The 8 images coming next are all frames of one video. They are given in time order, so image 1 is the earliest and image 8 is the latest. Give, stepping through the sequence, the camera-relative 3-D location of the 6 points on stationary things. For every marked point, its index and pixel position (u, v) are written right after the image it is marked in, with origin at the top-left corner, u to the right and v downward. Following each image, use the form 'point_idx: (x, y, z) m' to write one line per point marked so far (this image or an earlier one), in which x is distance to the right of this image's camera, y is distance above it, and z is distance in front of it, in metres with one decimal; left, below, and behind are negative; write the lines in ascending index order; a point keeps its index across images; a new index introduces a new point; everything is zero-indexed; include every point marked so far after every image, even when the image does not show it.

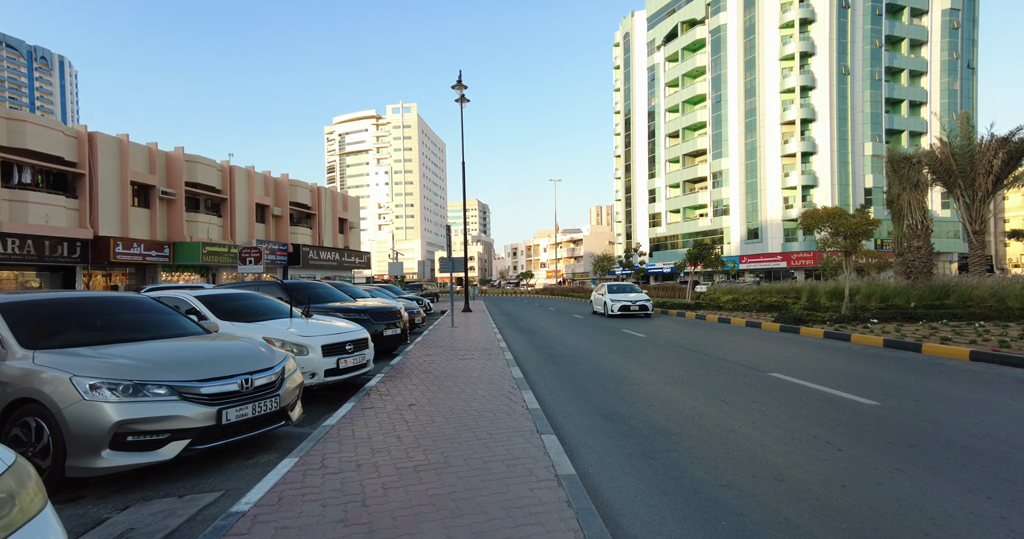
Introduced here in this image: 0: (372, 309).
0: (-2.9, -0.8, +10.3) m
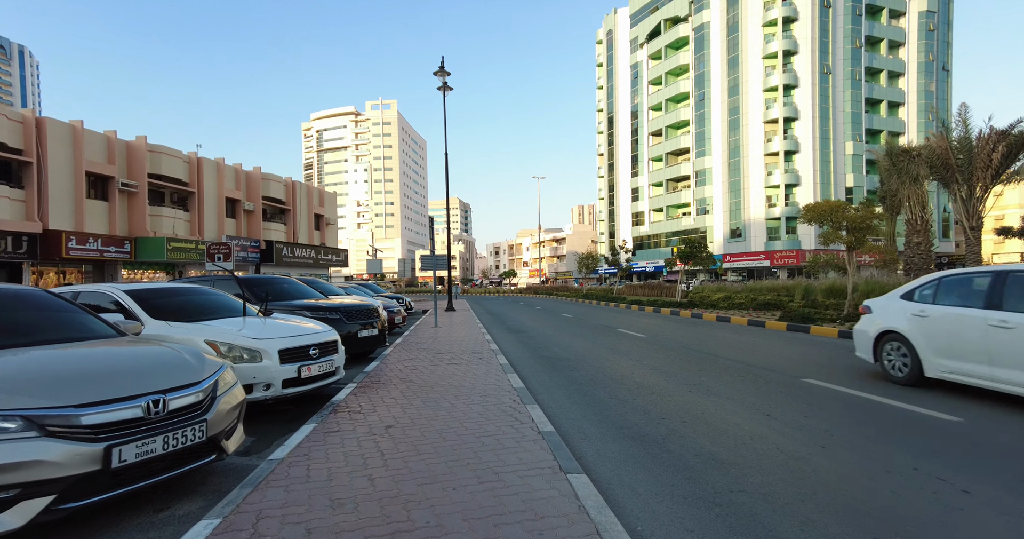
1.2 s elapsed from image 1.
0: (-3.1, -0.7, +9.0) m
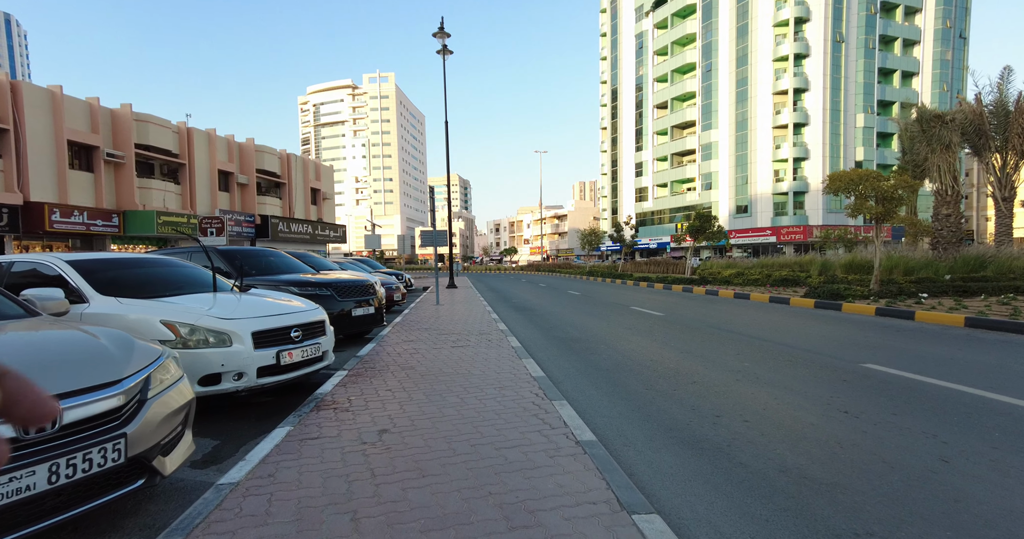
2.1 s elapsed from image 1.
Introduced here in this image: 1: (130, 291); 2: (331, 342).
0: (-2.9, -0.2, +8.1) m
1: (-3.9, -0.2, +5.0) m
2: (-2.0, -0.8, +5.5) m
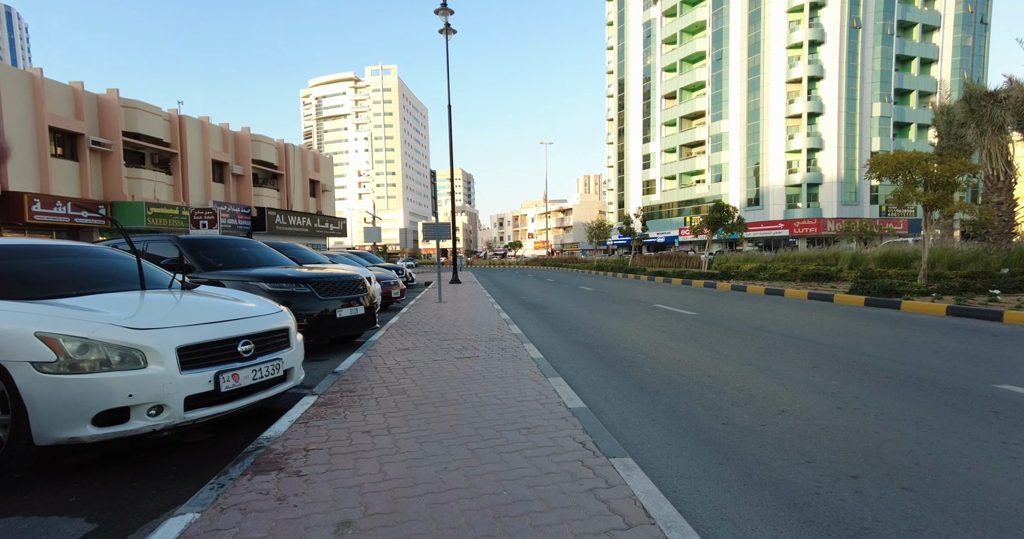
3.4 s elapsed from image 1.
0: (-2.7, -0.1, +6.8) m
1: (-3.7, -0.1, +3.7) m
2: (-1.8, -0.7, +4.2) m
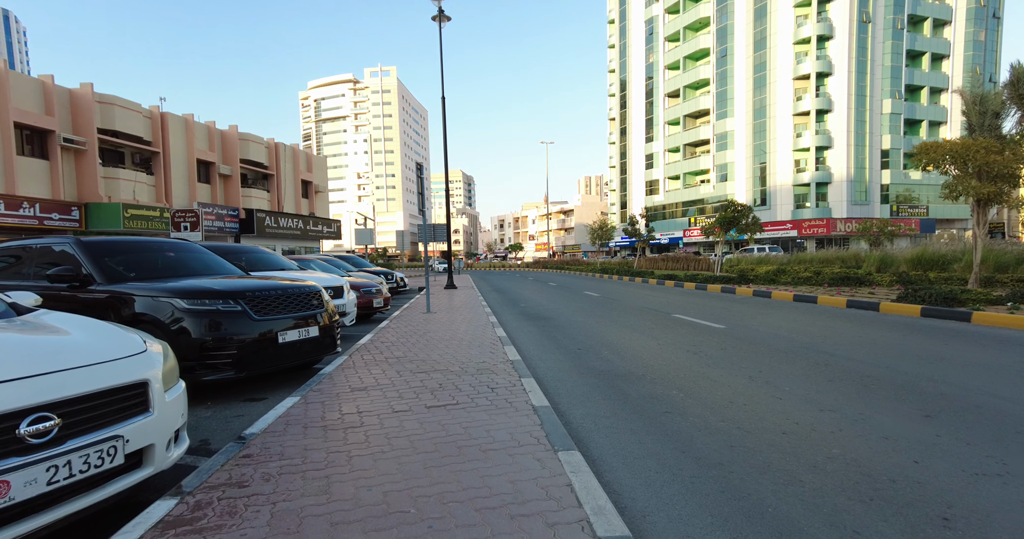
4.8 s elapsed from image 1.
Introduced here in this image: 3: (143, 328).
0: (-2.7, -0.2, +5.3) m
1: (-3.7, -0.3, +2.2) m
2: (-1.9, -0.8, +2.7) m
3: (-3.6, -0.6, +4.8) m
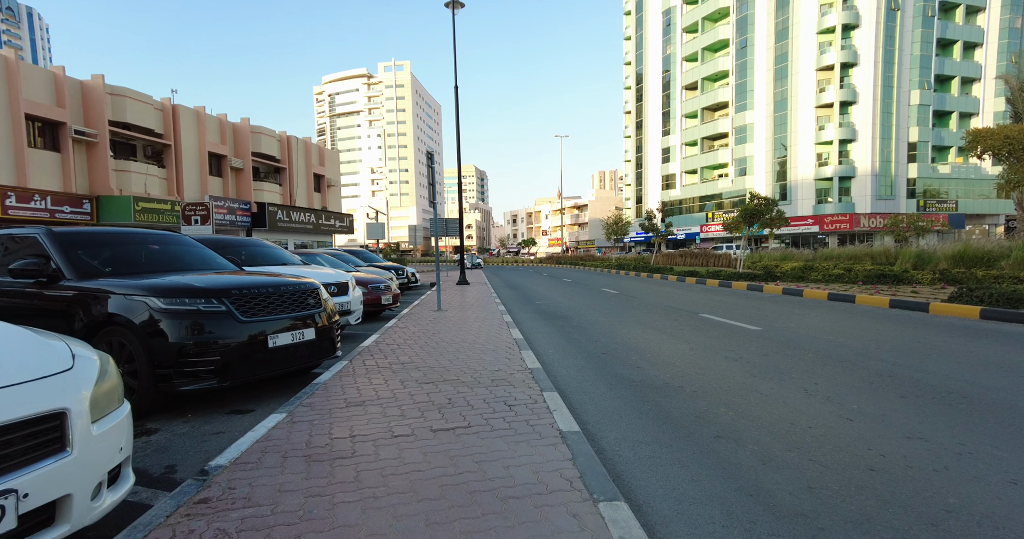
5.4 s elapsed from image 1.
0: (-2.5, -0.2, +4.7) m
1: (-3.6, -0.2, +1.6) m
2: (-1.8, -0.8, +2.1) m
3: (-3.4, -0.5, +4.2) m
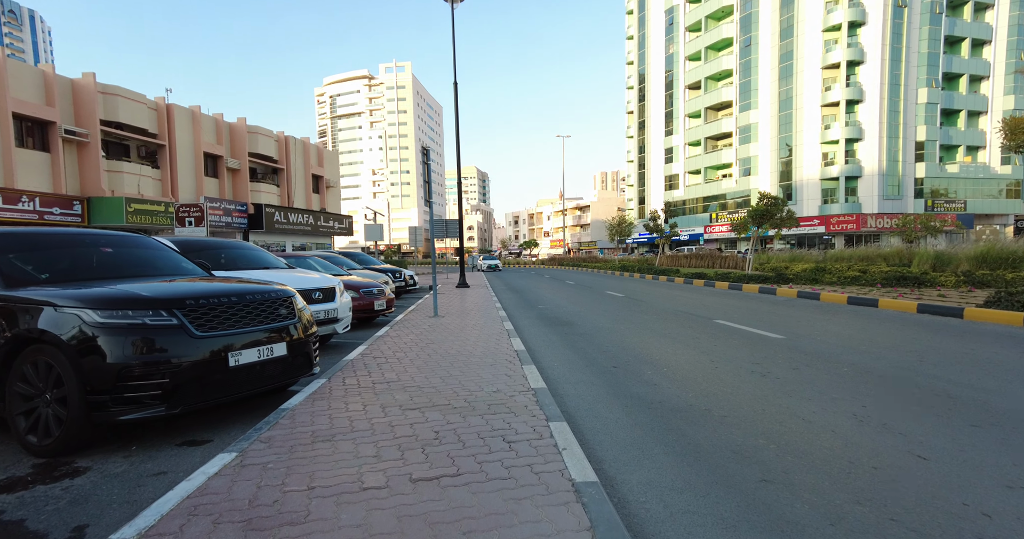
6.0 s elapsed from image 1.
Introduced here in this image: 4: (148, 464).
0: (-2.5, -0.2, +4.0) m
1: (-3.6, -0.3, +1.0) m
2: (-1.8, -0.9, +1.4) m
3: (-3.4, -0.6, +3.6) m
4: (-2.5, -1.3, +3.3) m
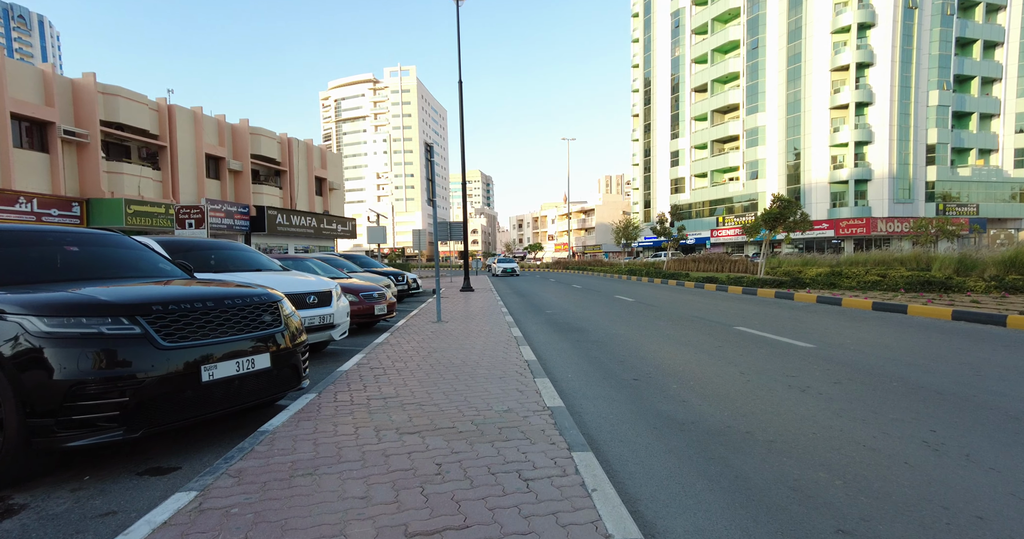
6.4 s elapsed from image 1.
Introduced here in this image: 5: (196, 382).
0: (-2.4, -0.2, +3.5) m
1: (-3.6, -0.3, +0.5) m
2: (-1.7, -0.9, +0.9) m
3: (-3.3, -0.6, +3.1) m
4: (-2.4, -1.3, +2.8) m
5: (-2.2, -0.8, +3.5) m
